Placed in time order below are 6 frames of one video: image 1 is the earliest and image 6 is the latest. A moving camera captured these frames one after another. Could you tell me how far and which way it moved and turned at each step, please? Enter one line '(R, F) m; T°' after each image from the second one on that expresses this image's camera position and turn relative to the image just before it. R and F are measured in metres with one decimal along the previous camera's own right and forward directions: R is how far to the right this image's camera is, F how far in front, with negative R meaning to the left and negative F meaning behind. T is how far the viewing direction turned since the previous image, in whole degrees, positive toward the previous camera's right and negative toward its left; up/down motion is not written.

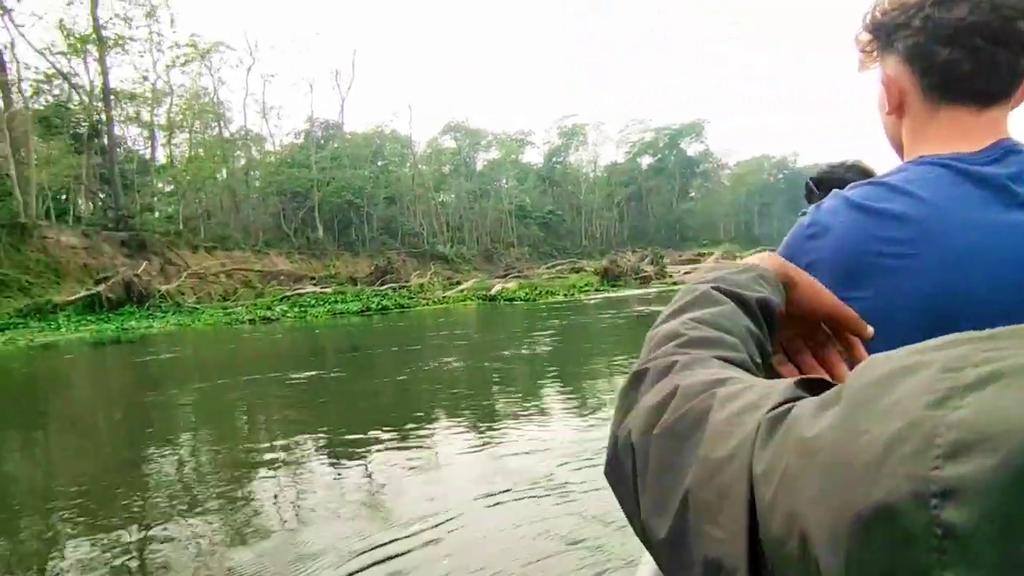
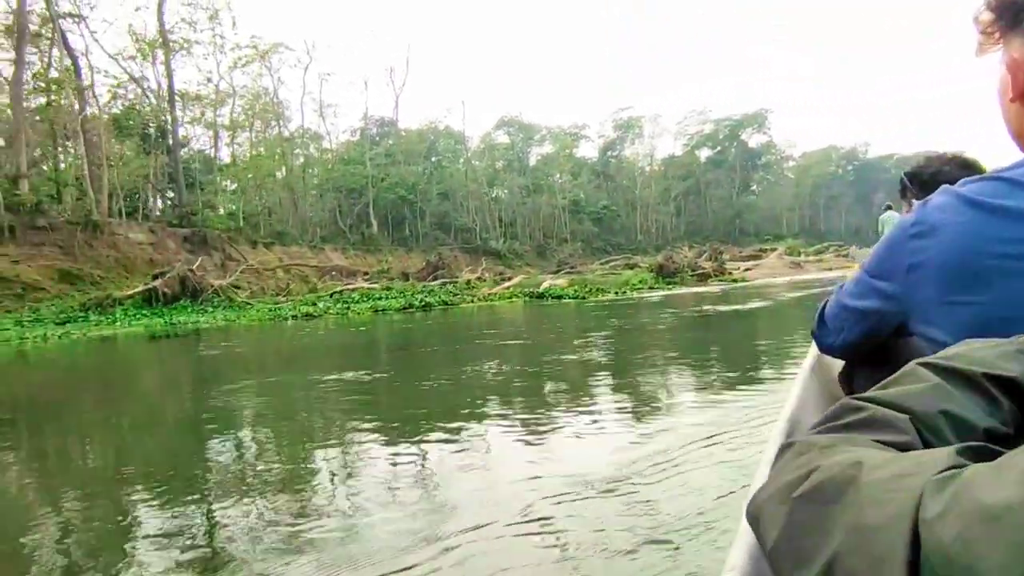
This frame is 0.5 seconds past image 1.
(0.0, +0.1) m; -4°
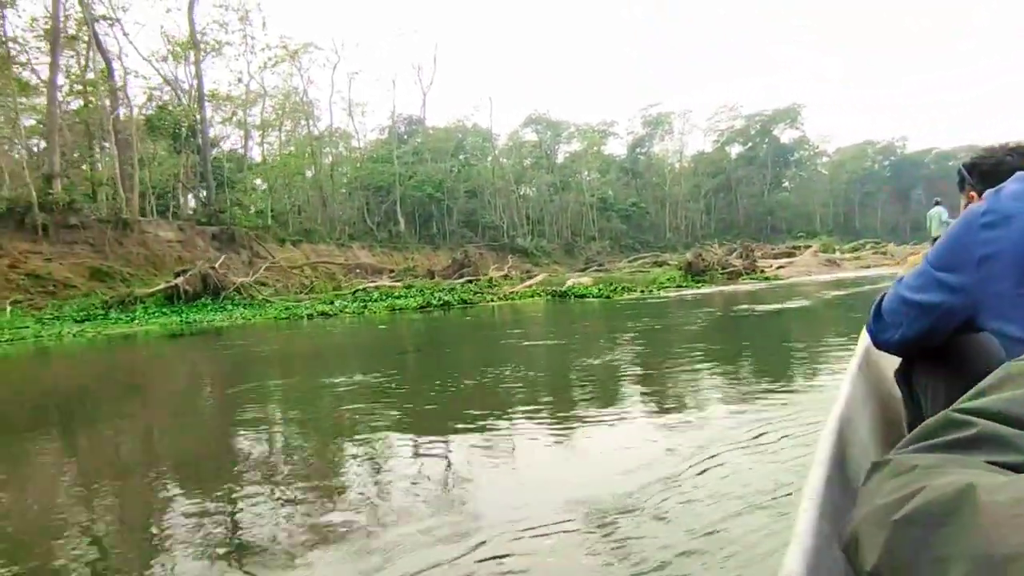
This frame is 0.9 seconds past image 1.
(0.0, +0.1) m; -2°
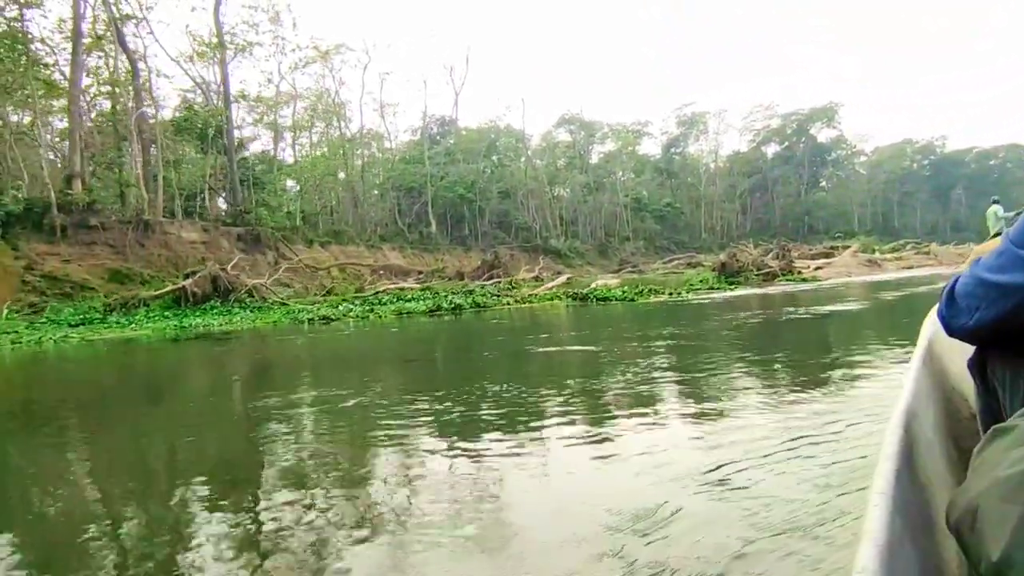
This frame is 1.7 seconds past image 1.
(+0.1, +0.5) m; -3°
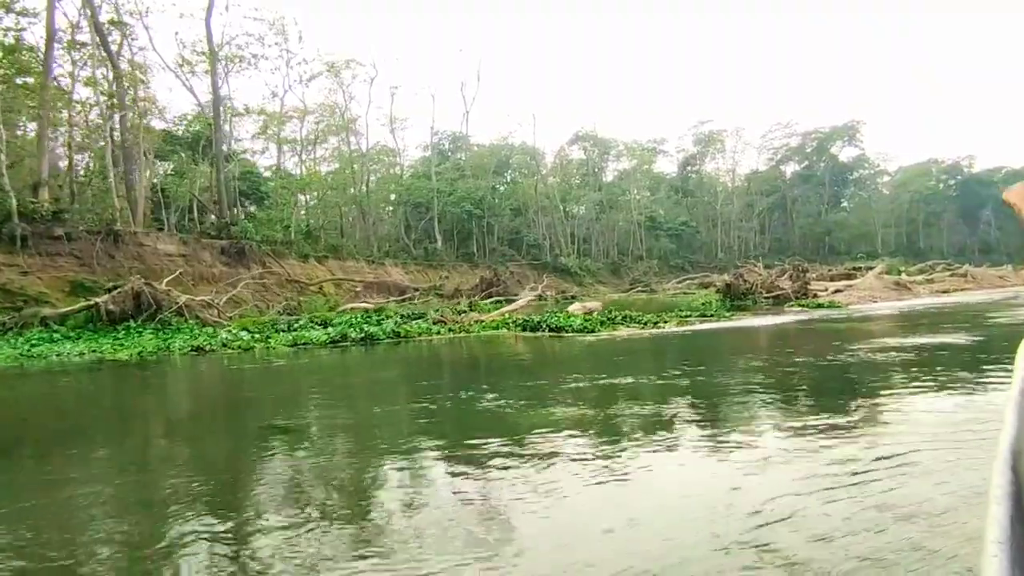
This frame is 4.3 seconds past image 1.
(+0.4, +0.9) m; -1°
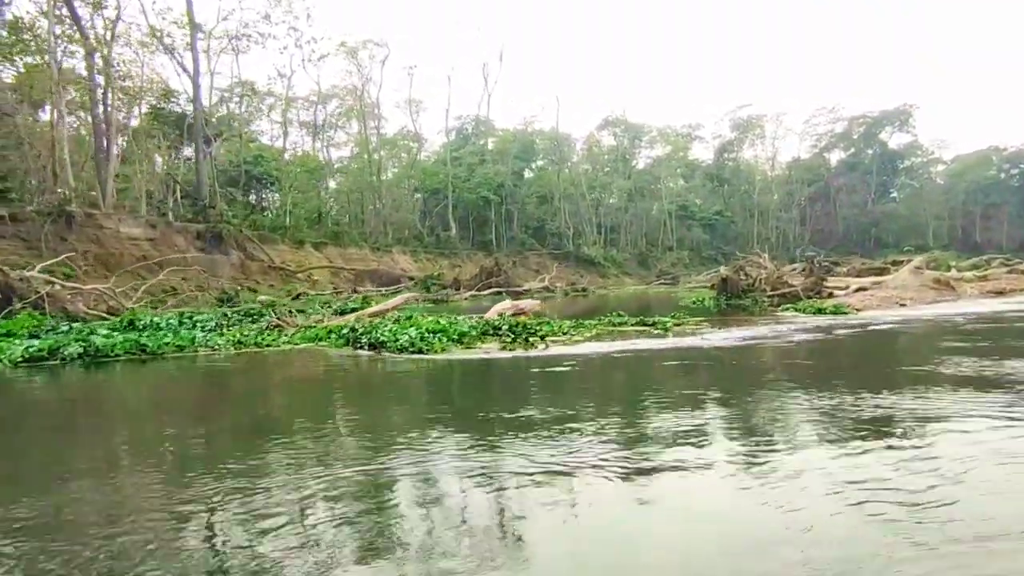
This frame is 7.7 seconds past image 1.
(+0.7, +1.2) m; -3°
